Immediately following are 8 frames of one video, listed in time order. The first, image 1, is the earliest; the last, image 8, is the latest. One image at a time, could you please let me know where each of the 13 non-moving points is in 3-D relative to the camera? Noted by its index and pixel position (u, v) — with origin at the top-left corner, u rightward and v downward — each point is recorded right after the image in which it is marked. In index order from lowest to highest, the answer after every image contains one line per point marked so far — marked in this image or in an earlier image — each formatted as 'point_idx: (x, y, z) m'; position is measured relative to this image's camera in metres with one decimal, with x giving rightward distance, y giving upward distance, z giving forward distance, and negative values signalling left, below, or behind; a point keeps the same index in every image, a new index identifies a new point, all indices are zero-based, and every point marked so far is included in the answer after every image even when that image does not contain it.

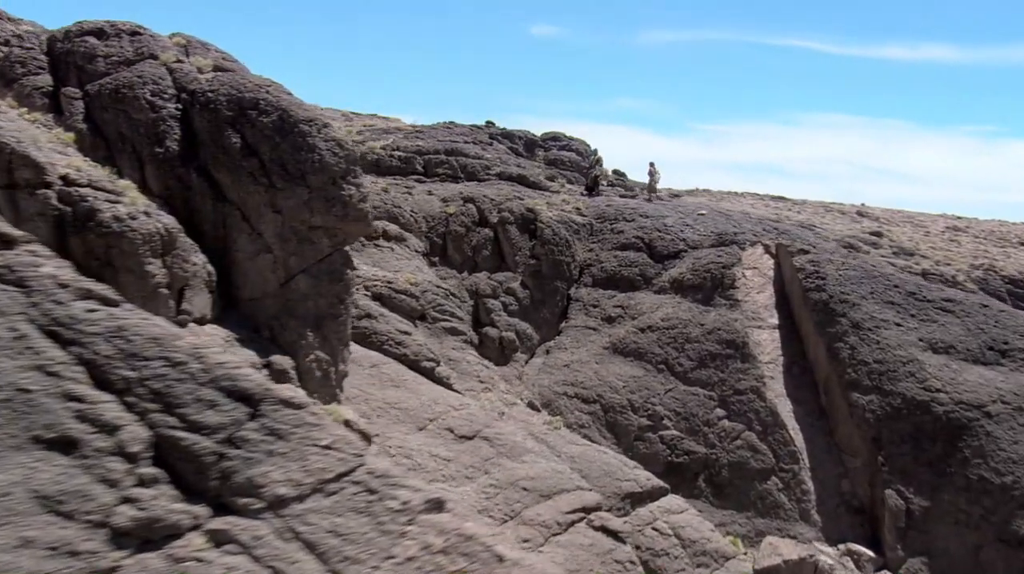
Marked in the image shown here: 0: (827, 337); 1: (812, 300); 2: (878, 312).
0: (+4.4, -0.7, +16.4) m
1: (+4.2, -0.2, +16.7) m
2: (+5.2, -0.3, +16.6) m
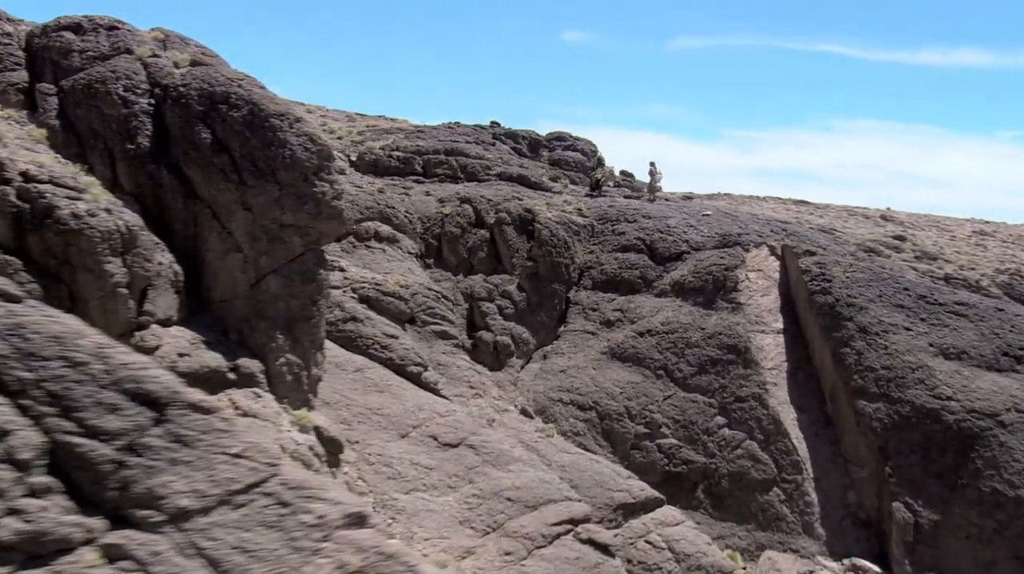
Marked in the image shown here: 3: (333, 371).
0: (+4.3, -0.7, +15.7) m
1: (+4.2, -0.2, +16.0) m
2: (+5.1, -0.4, +15.9) m
3: (-2.2, -1.0, +14.4) m
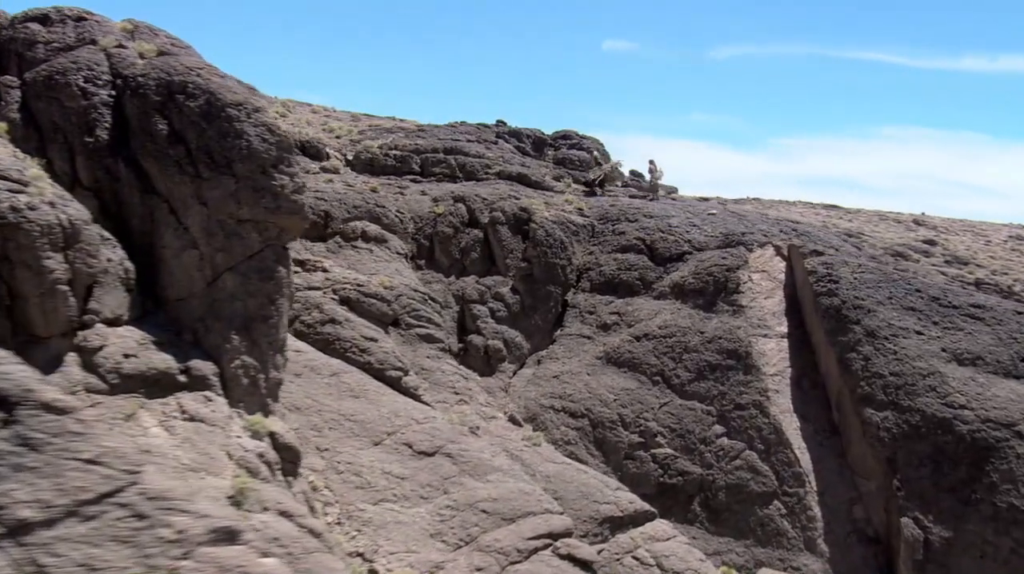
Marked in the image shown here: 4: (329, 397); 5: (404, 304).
0: (+4.1, -0.8, +14.8) m
1: (+4.0, -0.2, +15.1) m
2: (+4.9, -0.4, +15.0) m
3: (-2.4, -1.0, +13.7) m
4: (-2.1, -1.3, +13.6) m
5: (-1.4, -0.2, +15.3) m
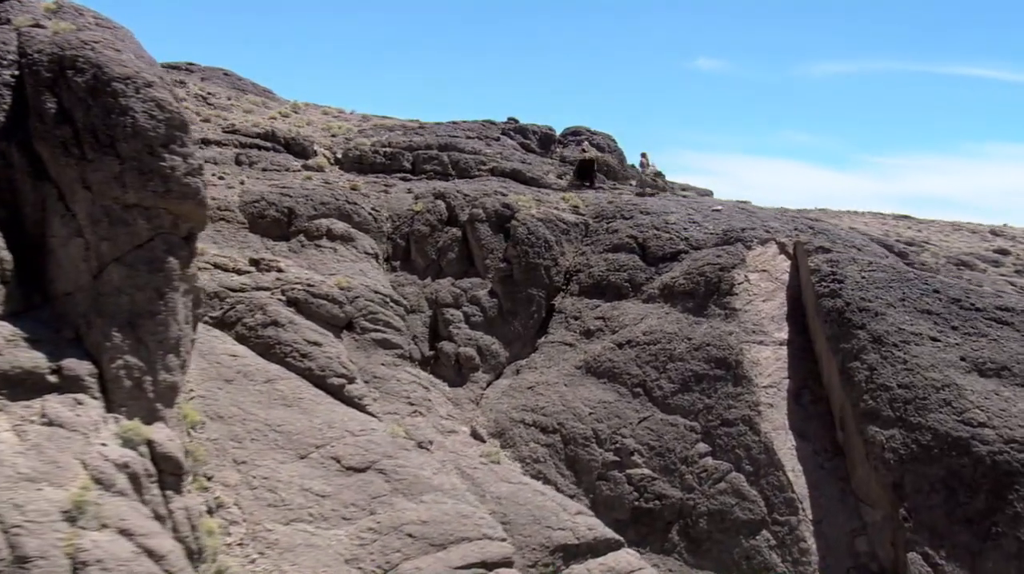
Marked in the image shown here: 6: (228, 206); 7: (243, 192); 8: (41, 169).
0: (+3.6, -0.8, +13.0) m
1: (+3.6, -0.2, +13.3) m
2: (+4.4, -0.4, +13.1) m
3: (-3.0, -1.0, +12.5) m
4: (-2.7, -1.2, +12.3) m
5: (-1.8, -0.2, +14.1) m
6: (-3.6, +1.0, +15.0) m
7: (-3.5, +1.3, +15.4) m
8: (-4.4, +1.1, +10.7) m
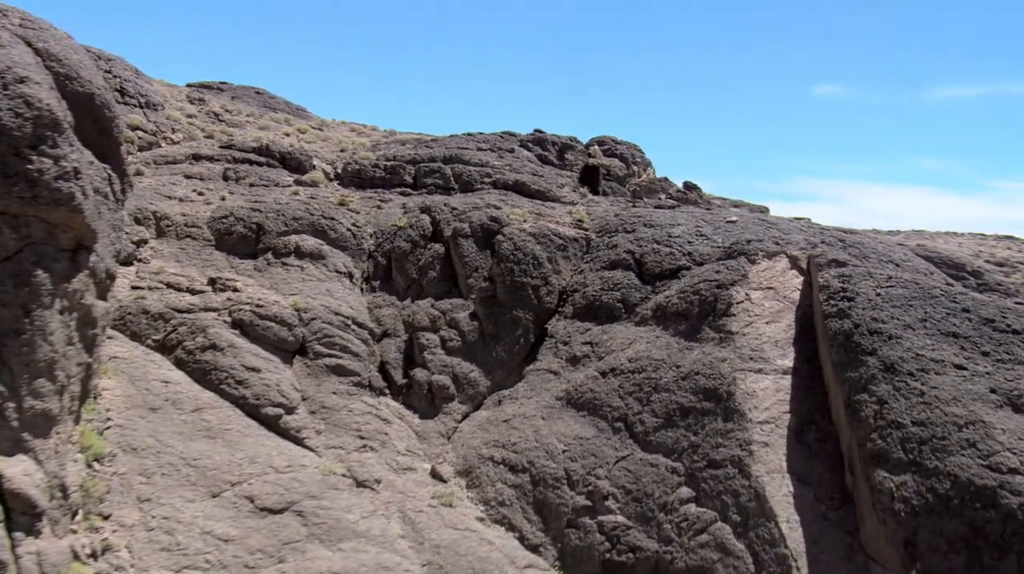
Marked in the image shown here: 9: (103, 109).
0: (+3.2, -0.9, +11.0) m
1: (+3.1, -0.4, +11.4) m
2: (+4.0, -0.6, +11.0) m
3: (-3.4, -1.2, +11.4) m
4: (-3.2, -1.4, +11.1) m
5: (-2.1, -0.5, +12.8) m
6: (-3.7, +0.8, +14.0) m
7: (-3.6, +1.0, +14.4) m
8: (-5.1, +0.9, +9.8) m
9: (-4.1, +1.8, +11.8) m
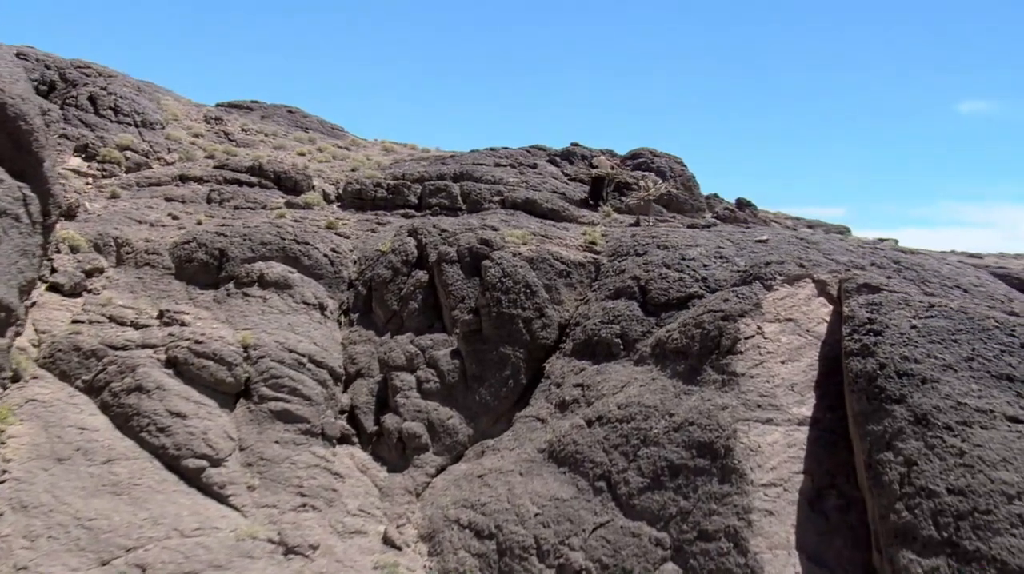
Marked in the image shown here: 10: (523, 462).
0: (+2.7, -1.2, +8.8) m
1: (+2.7, -0.7, +9.2) m
2: (+3.5, -0.8, +8.7) m
3: (-3.8, -1.5, +9.9) m
4: (-3.6, -1.7, +9.7) m
5: (-2.3, -0.8, +11.2) m
6: (-3.8, +0.4, +12.6) m
7: (-3.6, +0.6, +13.0) m
8: (-5.6, +0.7, +8.6) m
9: (-4.4, +1.5, +10.5) m
10: (+0.1, -1.6, +10.8) m
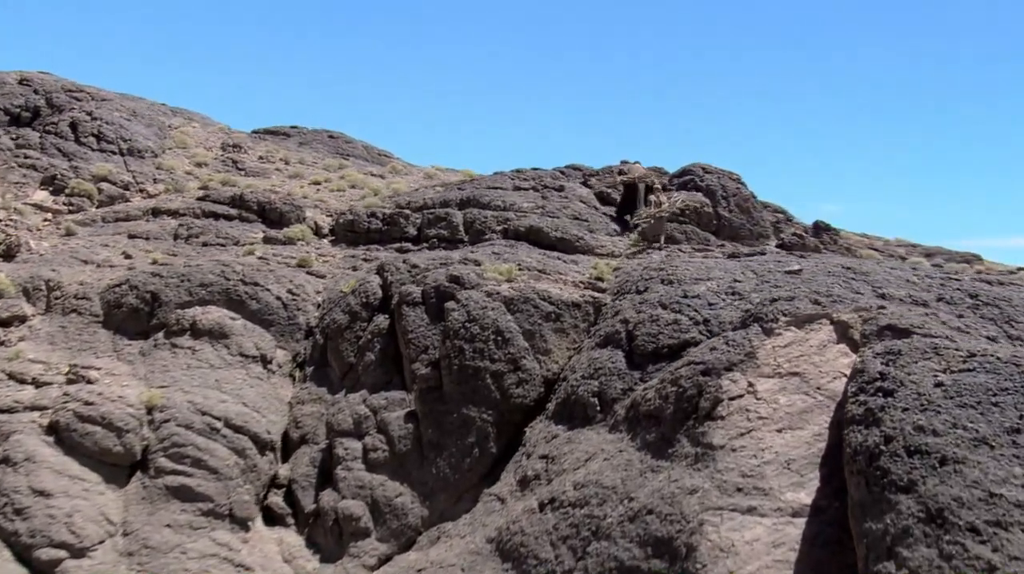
0: (+1.9, -1.4, +6.2) m
1: (+2.0, -0.9, +6.6) m
2: (+2.7, -1.0, +6.0) m
3: (-4.3, -1.9, +8.3) m
4: (-4.2, -2.1, +8.0) m
5: (-2.7, -1.2, +9.3) m
6: (-4.0, -0.1, +11.0) m
7: (-3.7, +0.1, +11.4) m
8: (-6.4, +0.3, +7.4) m
9: (-4.9, +1.1, +9.0) m
10: (-0.3, -1.9, +8.6) m
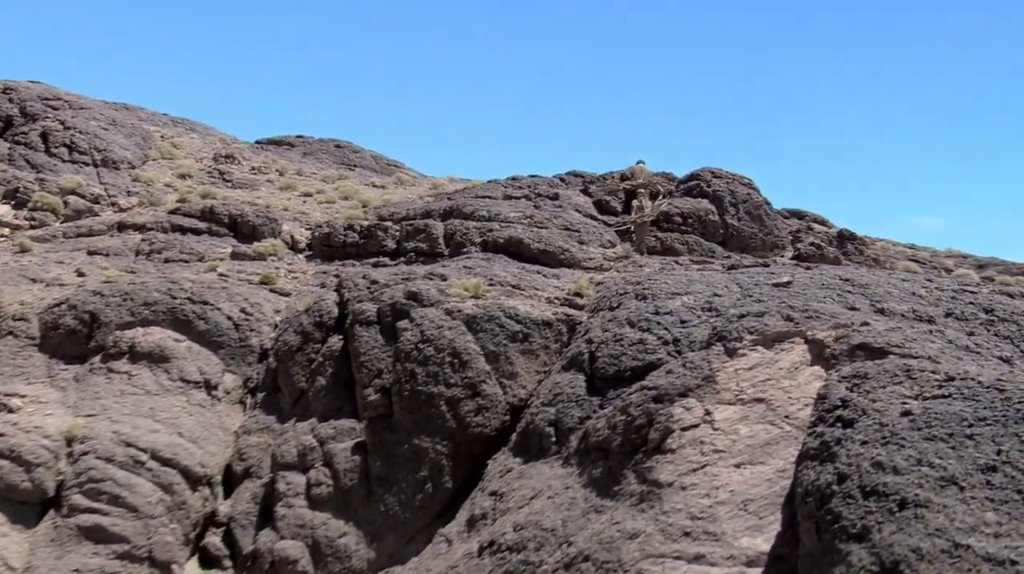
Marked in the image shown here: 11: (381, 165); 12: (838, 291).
0: (+1.4, -1.5, +5.1) m
1: (+1.5, -1.0, +5.5) m
2: (+2.1, -1.1, +4.9) m
3: (-4.7, -2.0, +7.6) m
4: (-4.6, -2.2, +7.2) m
5: (-3.0, -1.3, +8.5) m
6: (-4.2, -0.2, +10.3) m
7: (-3.9, 0.0, +10.6) m
8: (-6.8, +0.2, +6.8) m
9: (-5.2, +0.9, +8.4) m
10: (-0.7, -2.0, +7.6) m
11: (-2.0, +1.8, +17.9) m
12: (+2.3, 0.0, +8.2) m
